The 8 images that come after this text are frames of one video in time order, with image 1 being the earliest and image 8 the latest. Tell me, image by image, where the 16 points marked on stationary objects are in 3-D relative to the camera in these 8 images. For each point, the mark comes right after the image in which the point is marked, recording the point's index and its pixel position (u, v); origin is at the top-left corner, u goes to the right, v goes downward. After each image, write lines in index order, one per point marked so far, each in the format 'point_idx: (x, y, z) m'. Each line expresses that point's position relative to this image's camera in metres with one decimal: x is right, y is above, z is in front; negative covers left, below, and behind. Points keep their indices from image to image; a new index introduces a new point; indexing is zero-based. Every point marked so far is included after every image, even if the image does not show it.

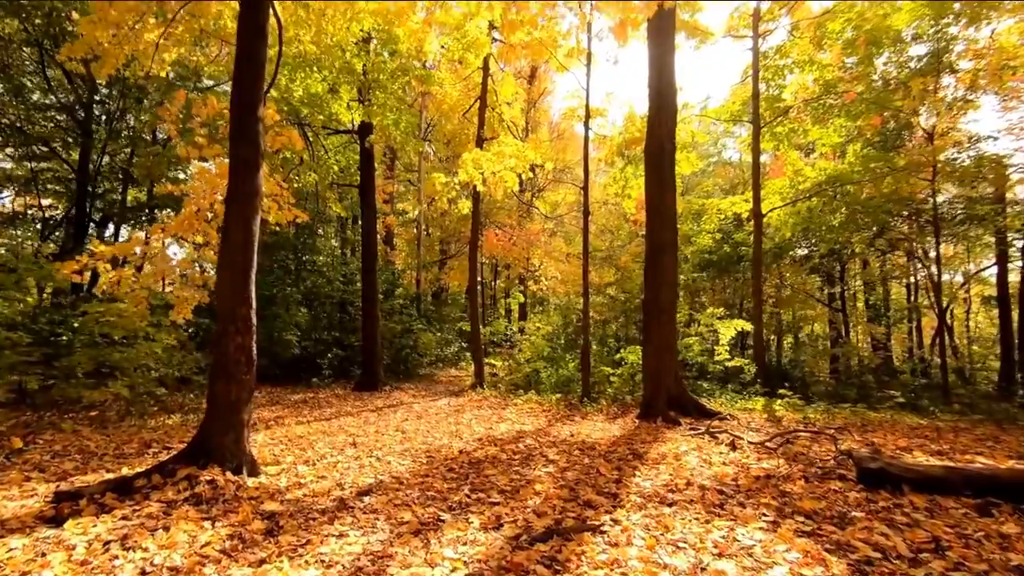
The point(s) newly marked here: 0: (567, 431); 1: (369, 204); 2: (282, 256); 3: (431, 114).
0: (+0.8, -2.1, +7.4) m
1: (-3.7, +2.1, +12.9) m
2: (-6.6, +0.9, +14.6) m
3: (-2.5, +5.3, +15.3) m
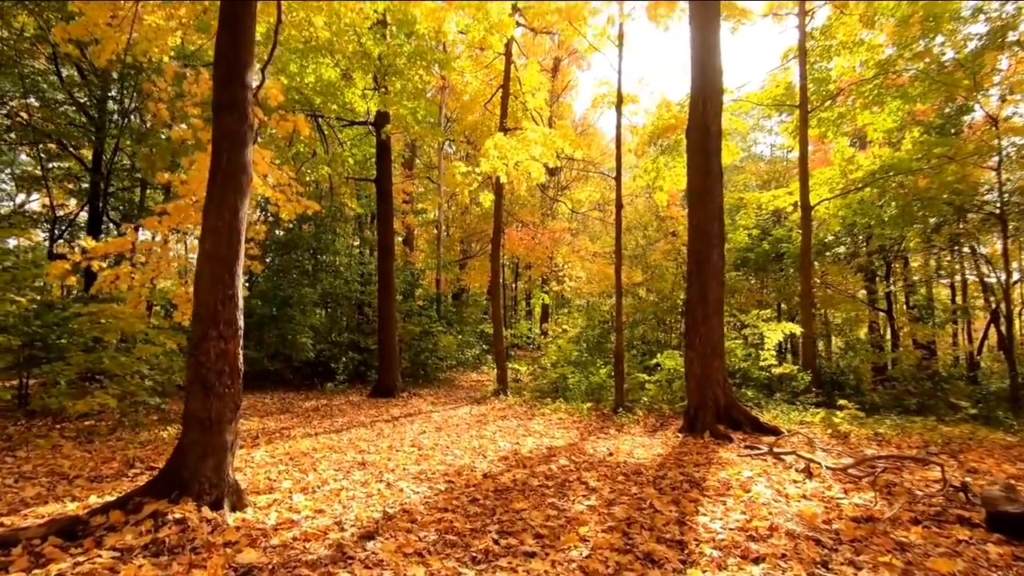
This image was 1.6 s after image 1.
0: (+1.2, -2.1, +6.5) m
1: (-3.1, +2.1, +12.2) m
2: (-6.0, +0.9, +14.0) m
3: (-1.8, +5.3, +14.6) m
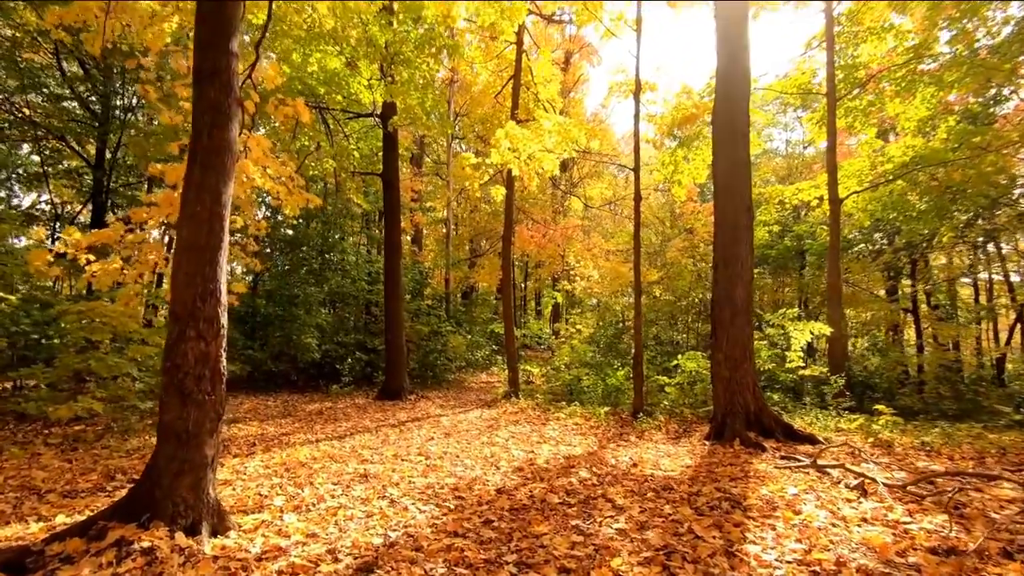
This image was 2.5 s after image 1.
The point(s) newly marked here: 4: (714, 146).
0: (+1.4, -2.1, +6.0) m
1: (-2.8, +2.2, +11.8) m
2: (-5.7, +0.9, +13.7) m
3: (-1.5, +5.3, +14.2) m
4: (+3.0, +2.1, +7.5) m
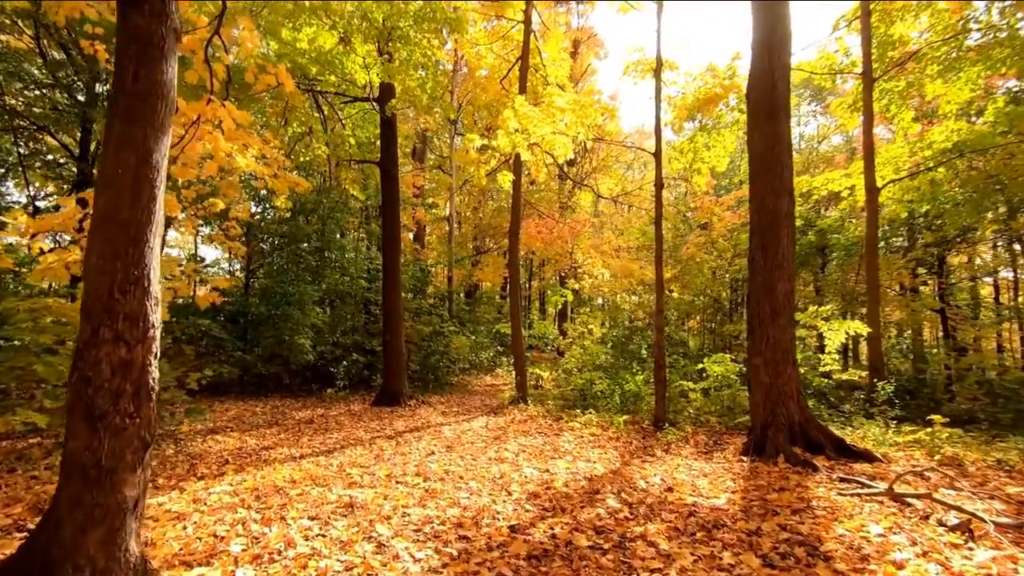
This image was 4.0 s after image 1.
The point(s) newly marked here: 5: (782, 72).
0: (+1.5, -2.0, +5.2) m
1: (-2.7, +2.2, +11.0) m
2: (-5.5, +1.0, +12.9) m
3: (-1.3, +5.4, +13.4) m
4: (+3.2, +2.2, +6.7) m
5: (+3.5, +2.8, +6.5) m
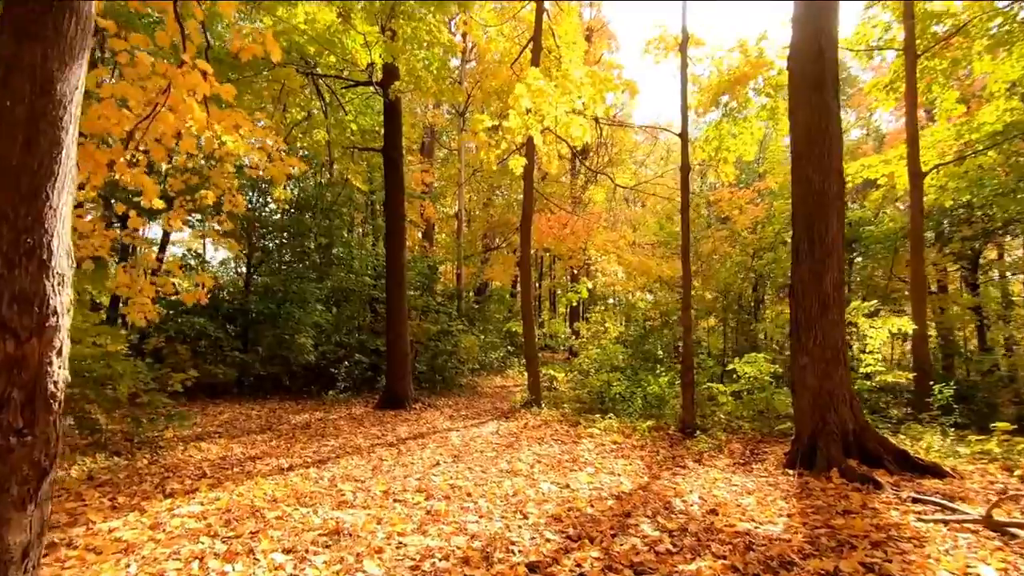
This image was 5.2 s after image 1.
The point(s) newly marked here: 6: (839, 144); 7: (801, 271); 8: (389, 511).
0: (+1.6, -1.9, +4.5) m
1: (-2.4, +2.3, +10.4) m
2: (-5.2, +1.1, +12.3) m
3: (-1.0, +5.5, +12.7) m
4: (+3.3, +2.3, +5.9) m
5: (+3.6, +2.9, +5.7) m
6: (+3.7, +1.6, +5.7) m
7: (+3.3, +0.2, +5.7) m
8: (-1.0, -1.7, +3.9) m
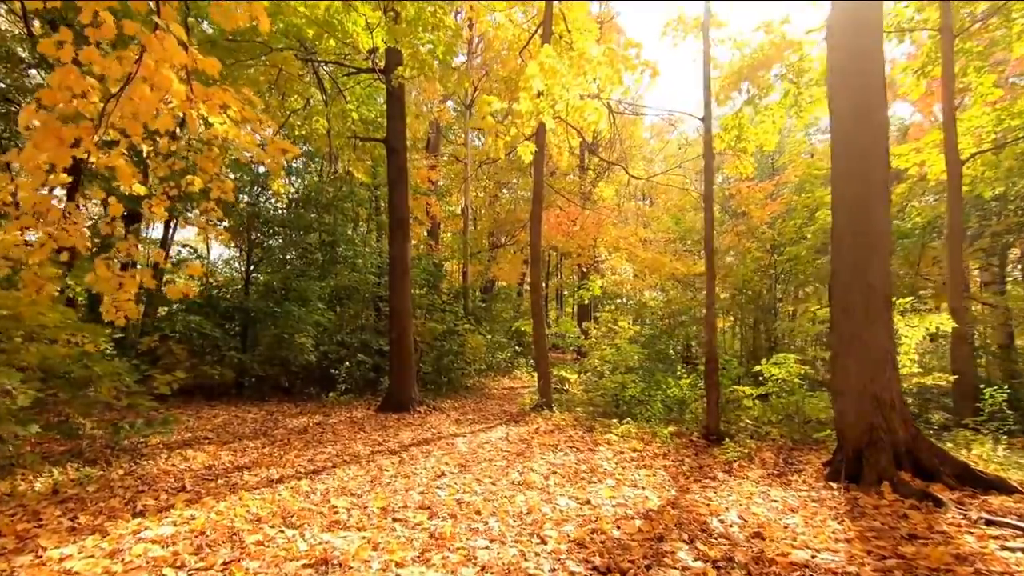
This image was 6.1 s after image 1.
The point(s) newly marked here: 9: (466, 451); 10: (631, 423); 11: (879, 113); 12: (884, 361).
0: (+1.8, -1.8, +4.0) m
1: (-2.2, +2.4, +9.9) m
2: (-5.0, +1.1, +11.9) m
3: (-0.8, +5.5, +12.2) m
4: (+3.4, +2.3, +5.4) m
5: (+3.7, +2.9, +5.2) m
6: (+3.8, +1.7, +5.2) m
7: (+3.4, +0.3, +5.2) m
8: (-0.9, -1.7, +3.4) m
9: (-0.6, -2.0, +6.1) m
10: (+1.8, -2.0, +7.7) m
11: (+3.8, +1.8, +5.2) m
12: (+3.7, -0.7, +5.0) m
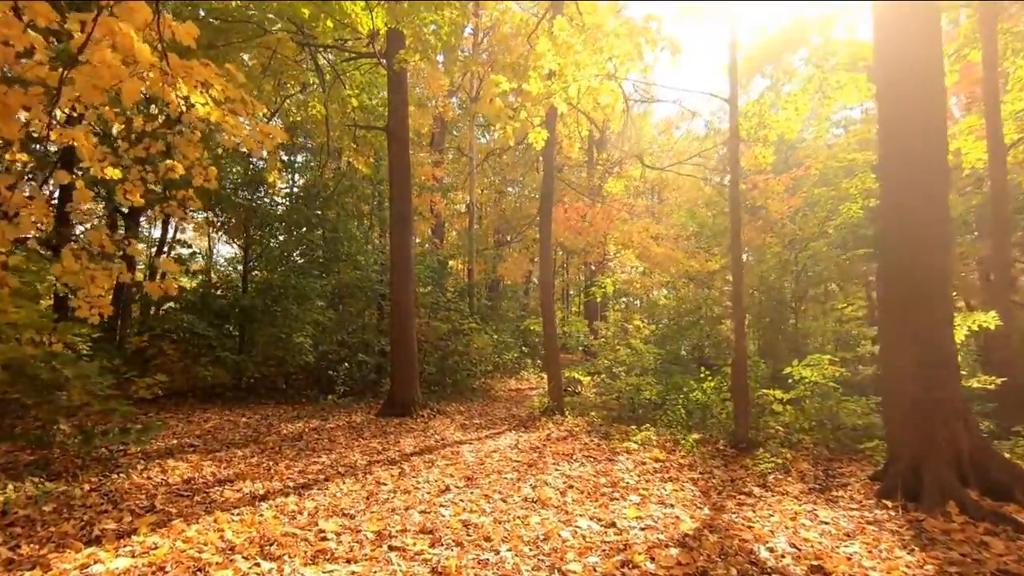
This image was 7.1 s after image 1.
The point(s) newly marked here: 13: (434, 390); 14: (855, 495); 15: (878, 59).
0: (+1.9, -1.8, +3.4) m
1: (-2.1, +2.4, +9.4) m
2: (-4.8, +1.2, +11.4) m
3: (-0.6, +5.6, +11.7) m
4: (+3.6, +2.4, +4.8) m
5: (+3.9, +3.0, +4.6) m
6: (+3.9, +1.8, +4.6) m
7: (+3.5, +0.3, +4.6) m
8: (-0.8, -1.6, +2.9) m
9: (-0.4, -1.9, +5.5) m
10: (+1.9, -2.0, +7.1) m
11: (+3.9, +1.9, +4.6) m
12: (+3.8, -0.6, +4.4) m
13: (-1.8, -2.3, +11.4) m
14: (+3.1, -1.9, +4.7) m
15: (+3.5, +2.3, +4.8) m
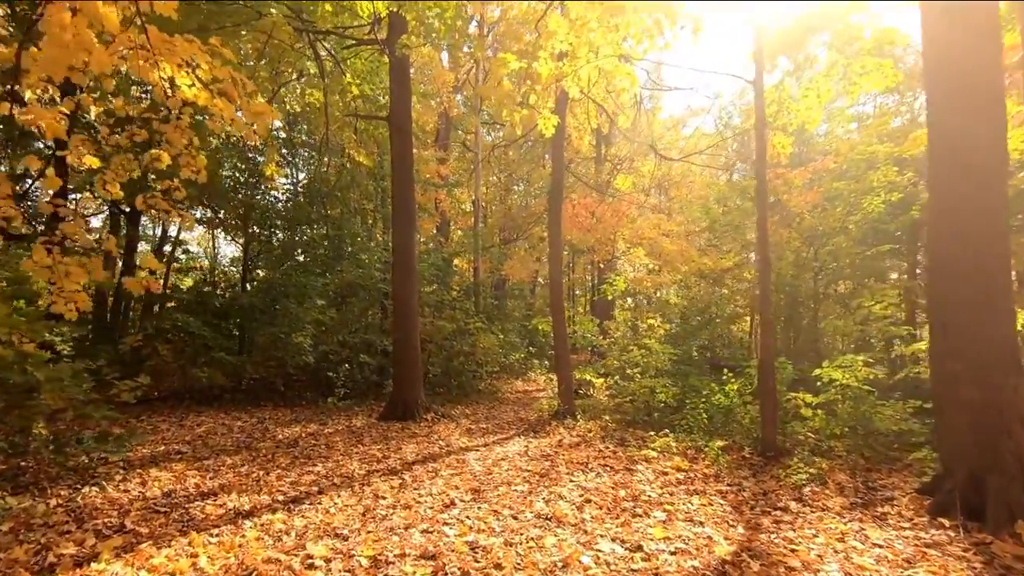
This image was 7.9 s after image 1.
0: (+1.9, -1.7, +3.0) m
1: (-1.9, +2.5, +9.0) m
2: (-4.7, +1.2, +11.0) m
3: (-0.5, +5.6, +11.3) m
4: (+3.6, +2.5, +4.4) m
5: (+3.9, +3.1, +4.1) m
6: (+4.0, +1.8, +4.1) m
7: (+3.6, +0.4, +4.2) m
8: (-0.7, -1.6, +2.5) m
9: (-0.3, -1.9, +5.1) m
10: (+2.1, -1.9, +6.7) m
11: (+4.0, +2.0, +4.1) m
12: (+3.9, -0.6, +3.9) m
13: (-1.6, -2.3, +11.0) m
14: (+3.2, -1.8, +4.2) m
15: (+3.6, +2.4, +4.4) m
